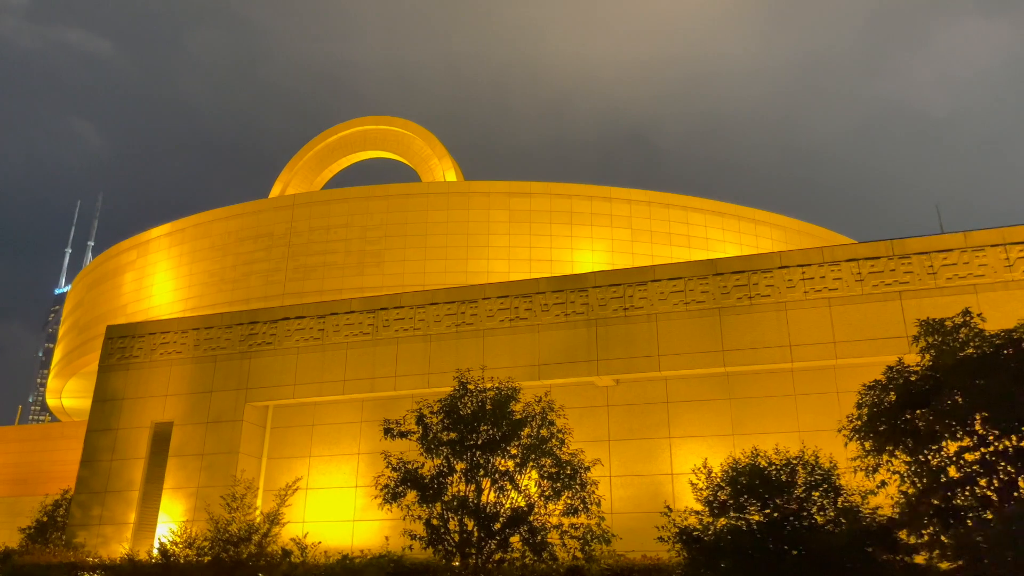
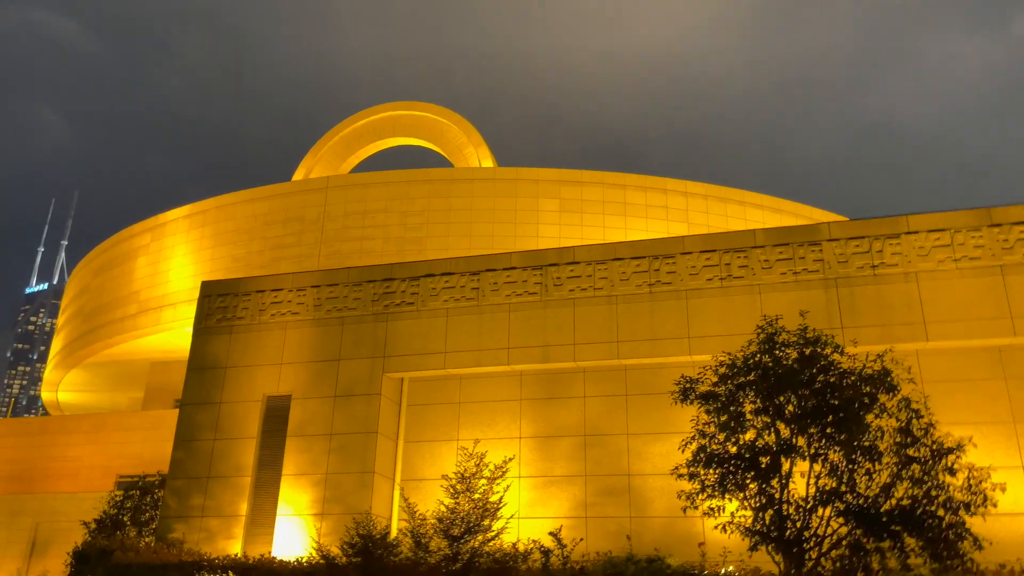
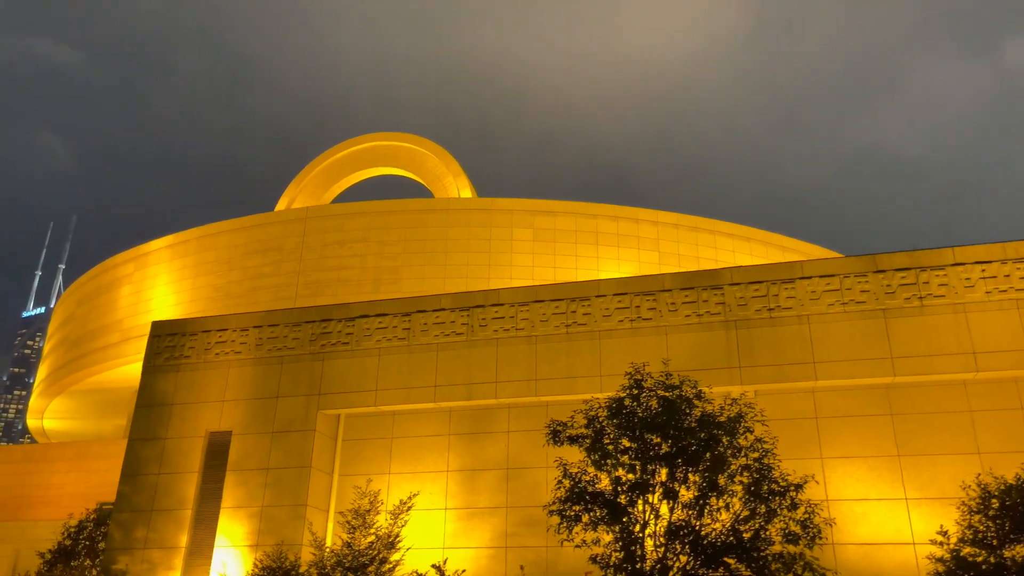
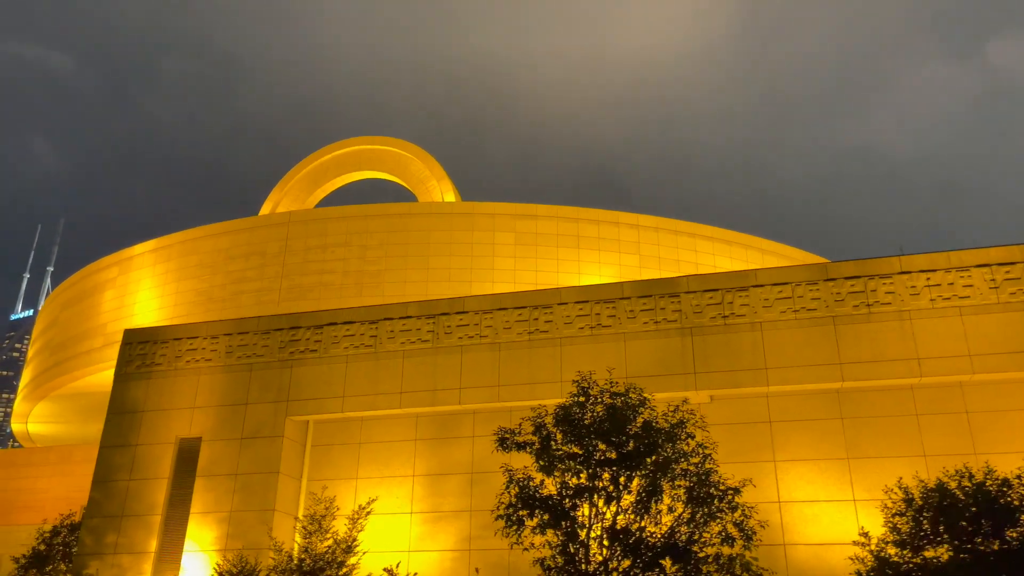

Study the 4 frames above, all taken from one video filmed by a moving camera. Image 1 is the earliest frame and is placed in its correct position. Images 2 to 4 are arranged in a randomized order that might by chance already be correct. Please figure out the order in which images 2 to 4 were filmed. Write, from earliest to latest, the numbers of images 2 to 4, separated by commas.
4, 3, 2
